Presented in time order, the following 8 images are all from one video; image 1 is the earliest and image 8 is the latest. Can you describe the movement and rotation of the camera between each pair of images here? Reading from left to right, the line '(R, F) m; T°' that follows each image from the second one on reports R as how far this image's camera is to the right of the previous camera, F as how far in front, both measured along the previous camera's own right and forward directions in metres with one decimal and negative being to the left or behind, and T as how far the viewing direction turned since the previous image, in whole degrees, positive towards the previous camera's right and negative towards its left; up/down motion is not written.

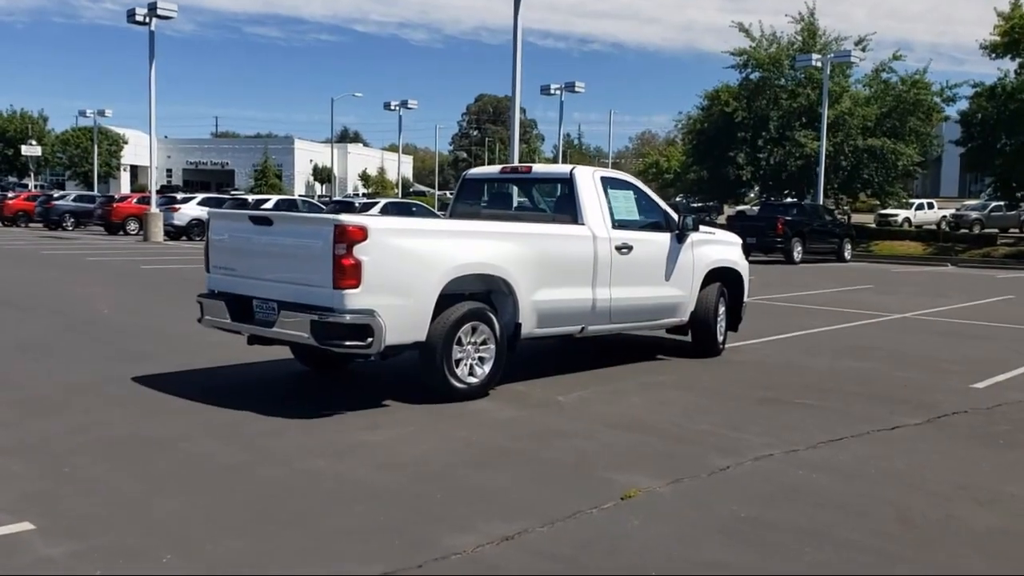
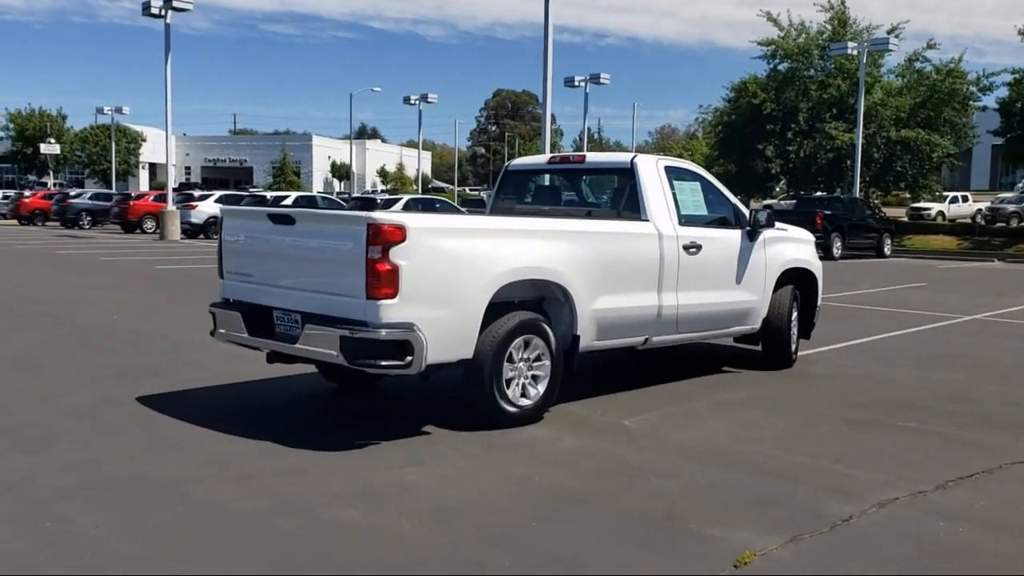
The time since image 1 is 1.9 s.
(-0.3, +1.2) m; -1°
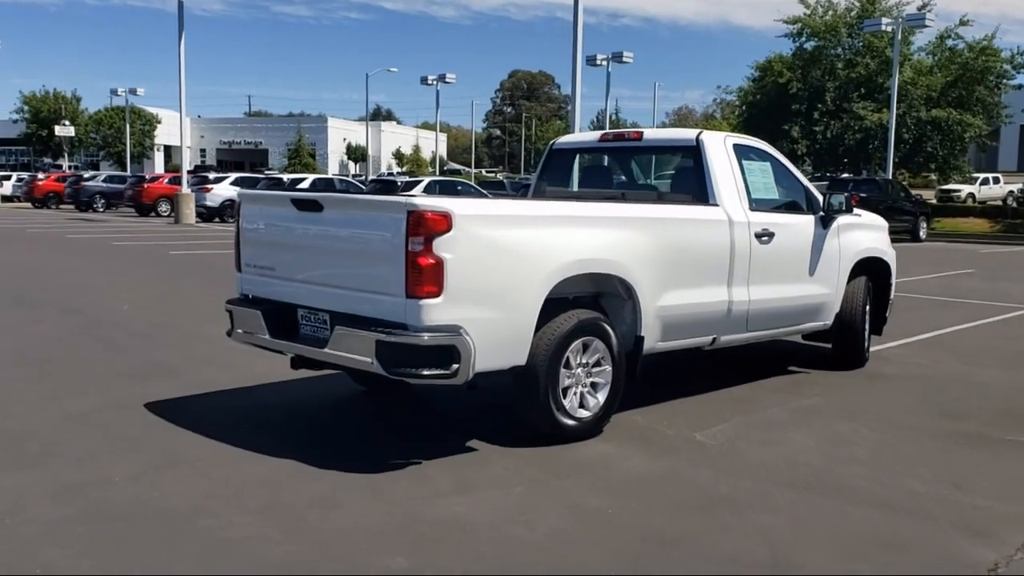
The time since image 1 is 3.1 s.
(-0.3, +0.9) m; -1°
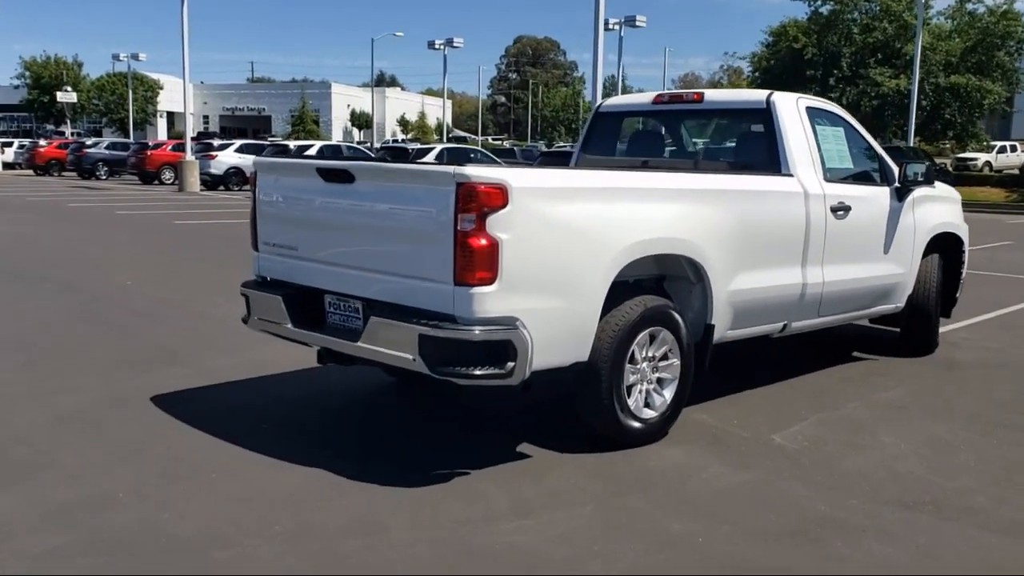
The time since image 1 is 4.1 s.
(-0.3, +0.8) m; 0°
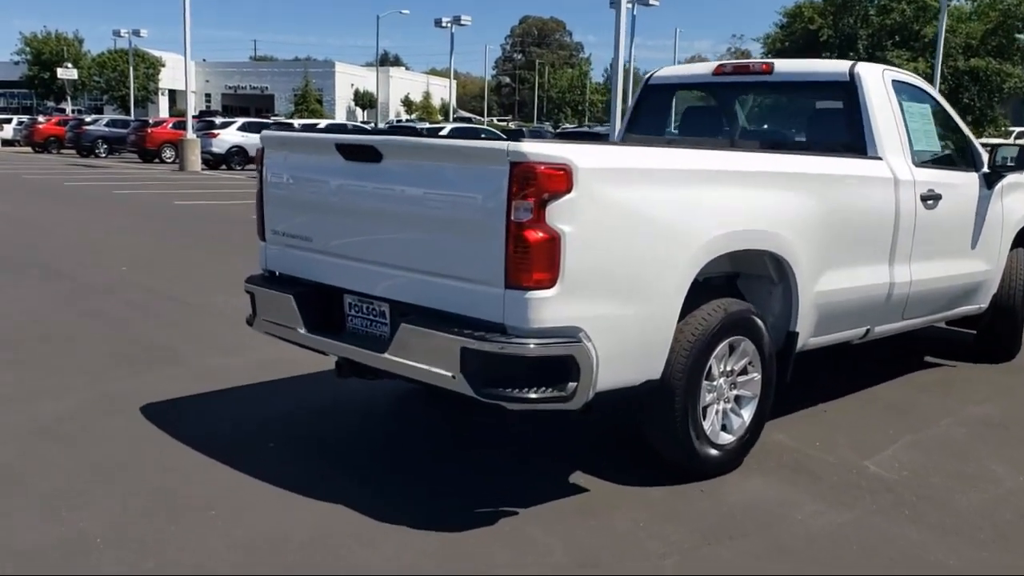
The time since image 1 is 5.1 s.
(-0.3, +0.9) m; 0°
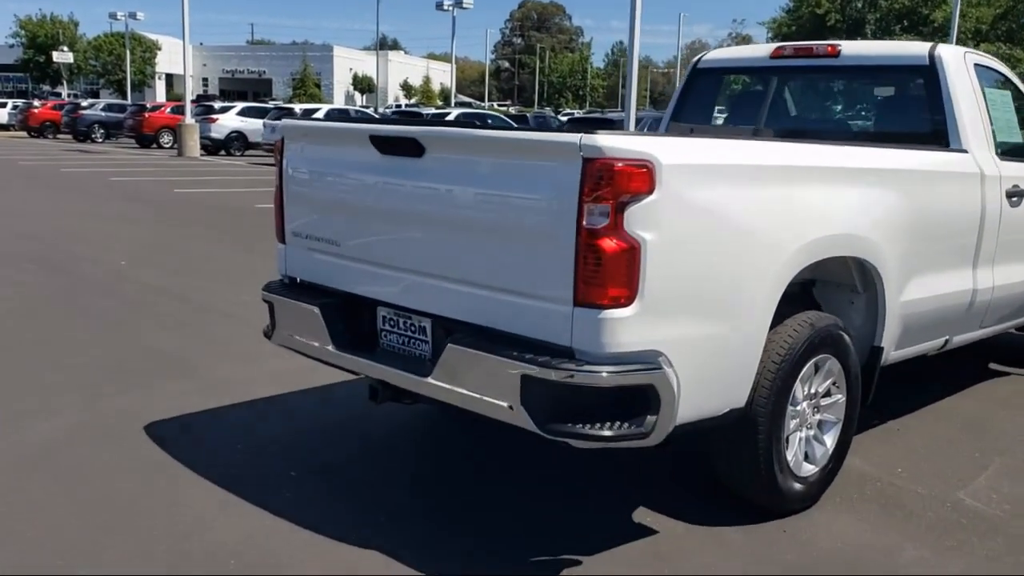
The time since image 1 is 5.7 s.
(-0.3, +0.6) m; 0°
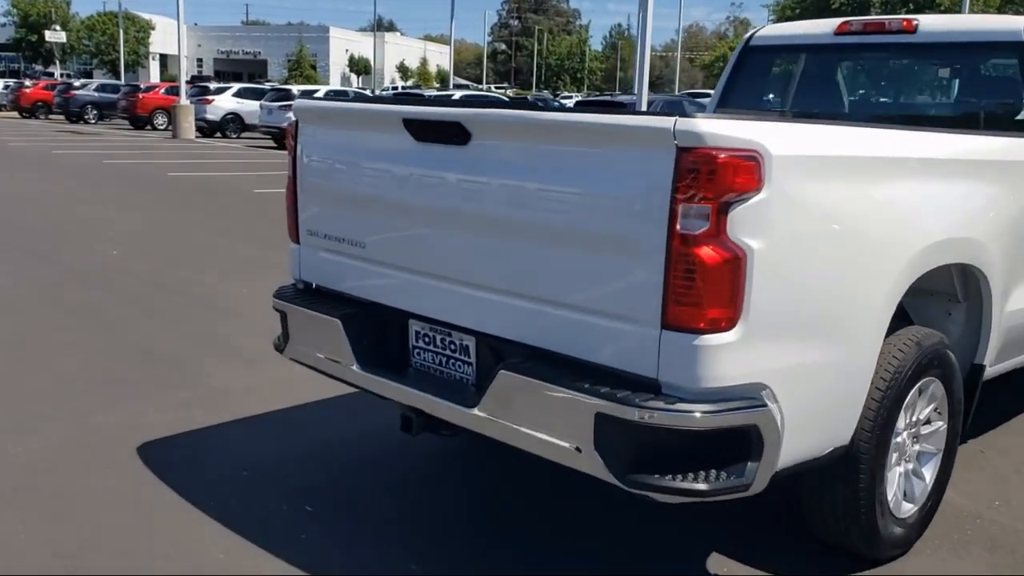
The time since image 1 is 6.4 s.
(-0.2, +0.6) m; 0°
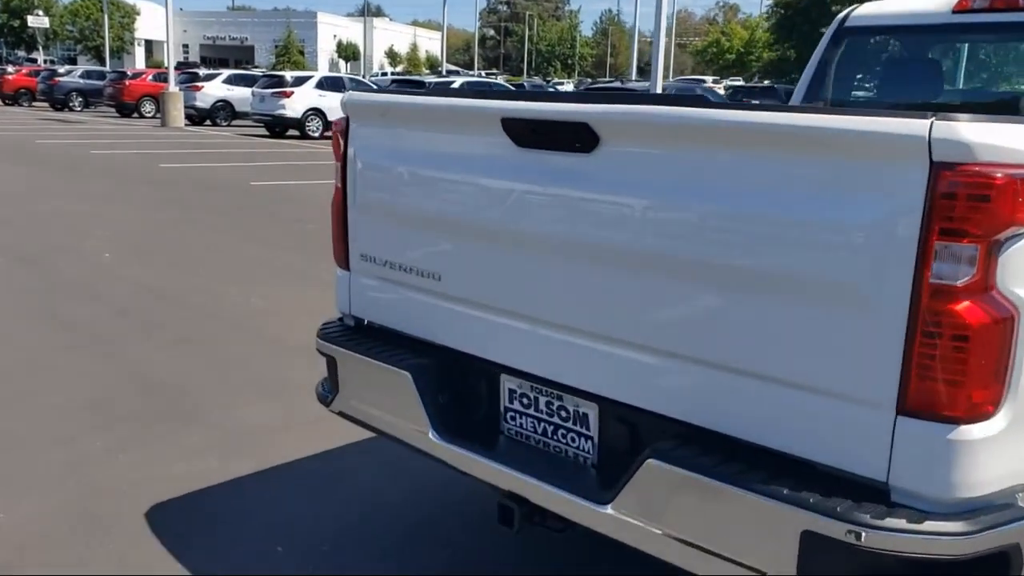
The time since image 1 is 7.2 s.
(-0.4, +0.8) m; +1°
